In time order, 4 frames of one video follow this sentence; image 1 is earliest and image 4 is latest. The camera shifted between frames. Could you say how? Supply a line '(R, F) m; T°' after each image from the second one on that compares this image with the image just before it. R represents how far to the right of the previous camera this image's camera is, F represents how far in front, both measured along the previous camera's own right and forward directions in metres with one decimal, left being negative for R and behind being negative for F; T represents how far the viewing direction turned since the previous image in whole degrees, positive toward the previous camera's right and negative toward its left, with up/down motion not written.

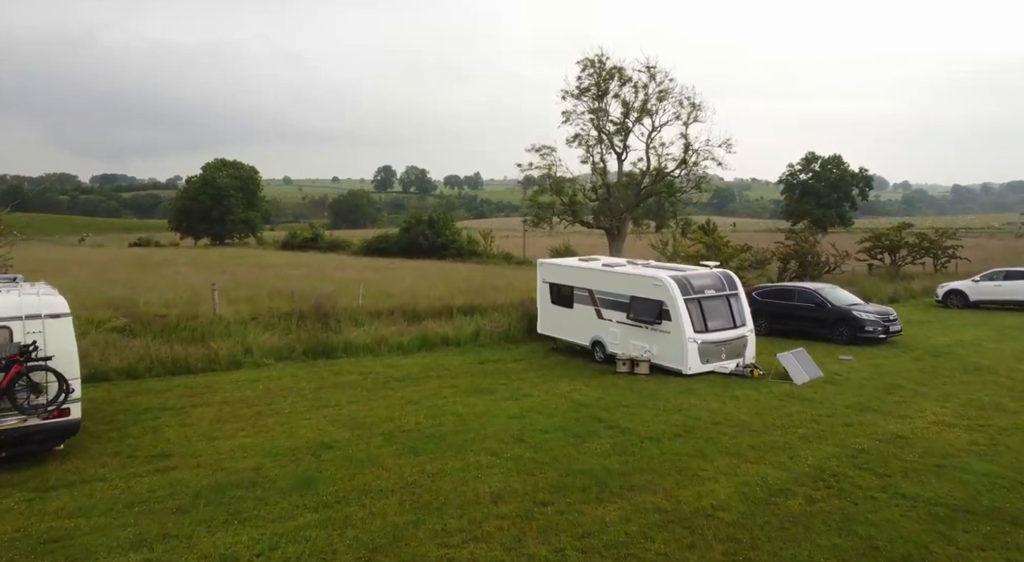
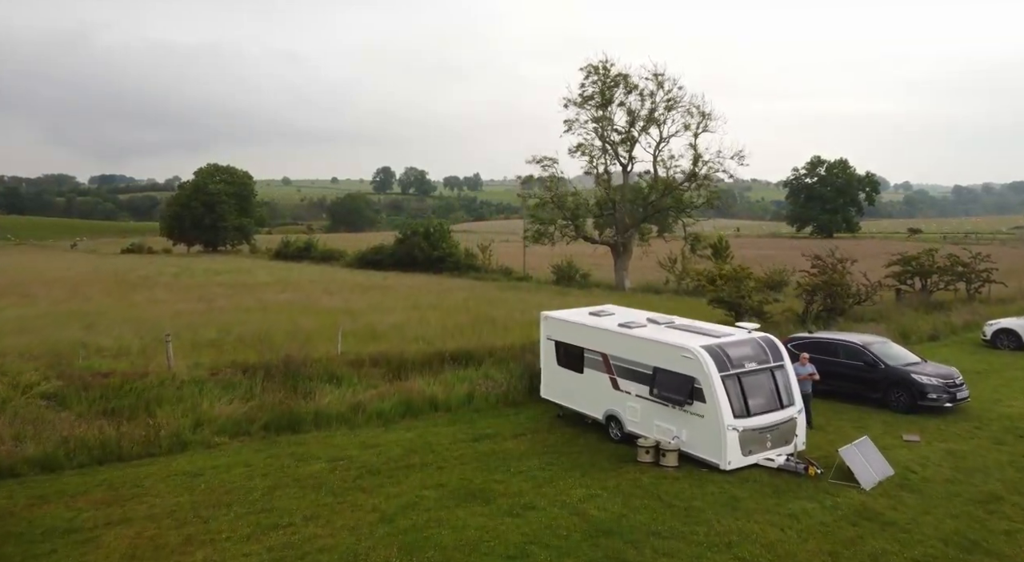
(0.0, +2.0) m; 0°
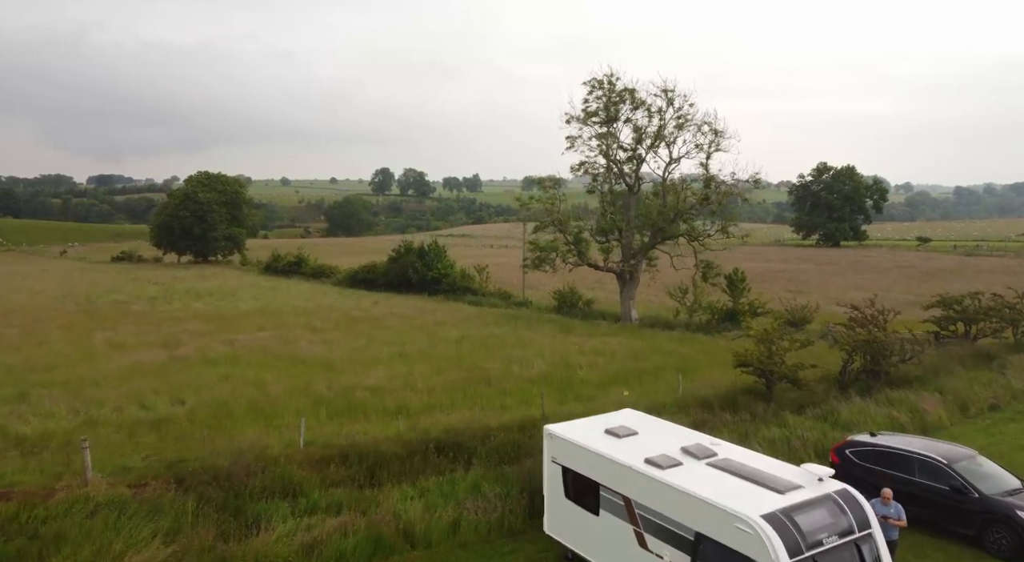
(+0.1, +2.4) m; 0°
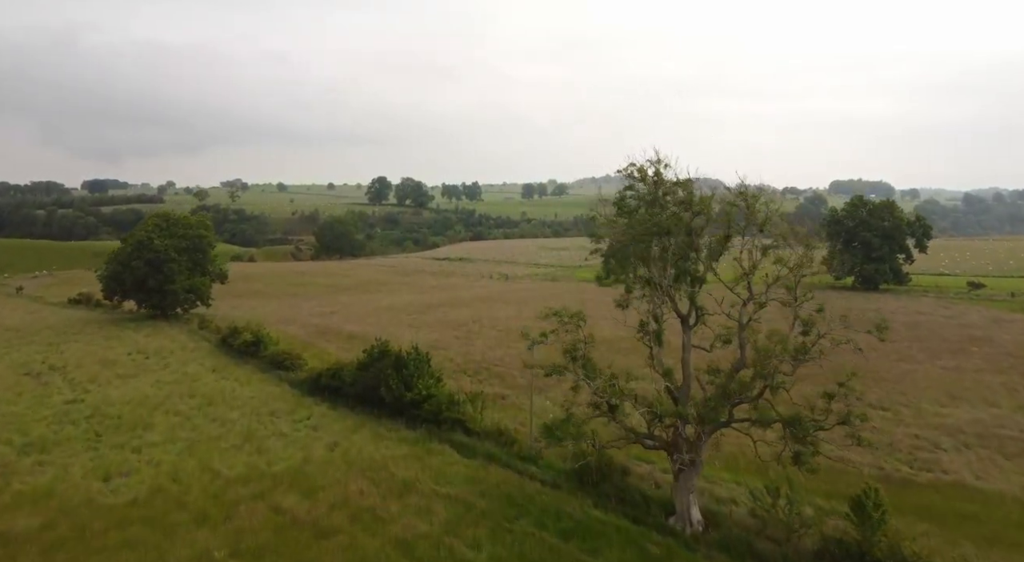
(-0.2, +10.2) m; 0°
